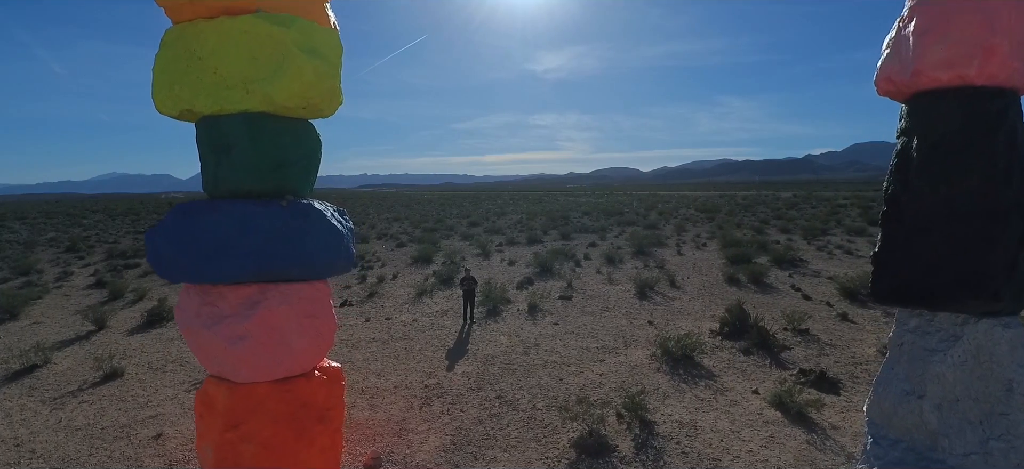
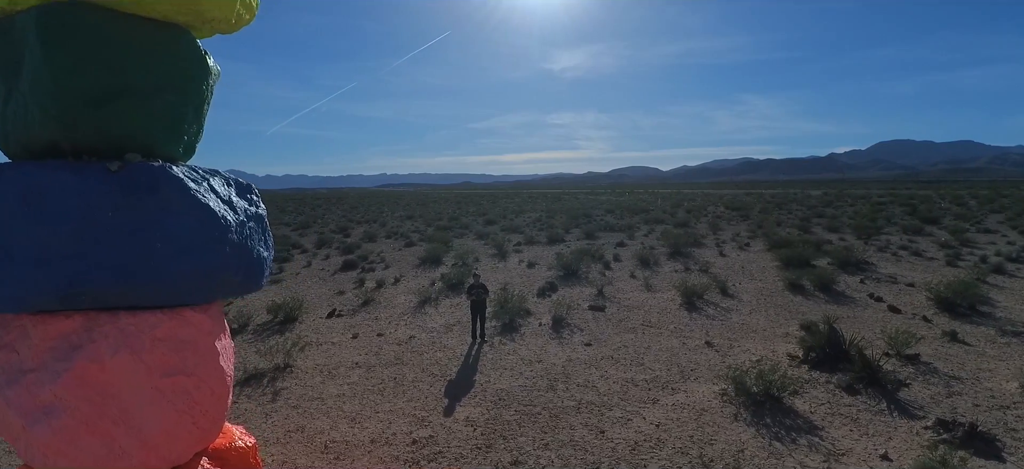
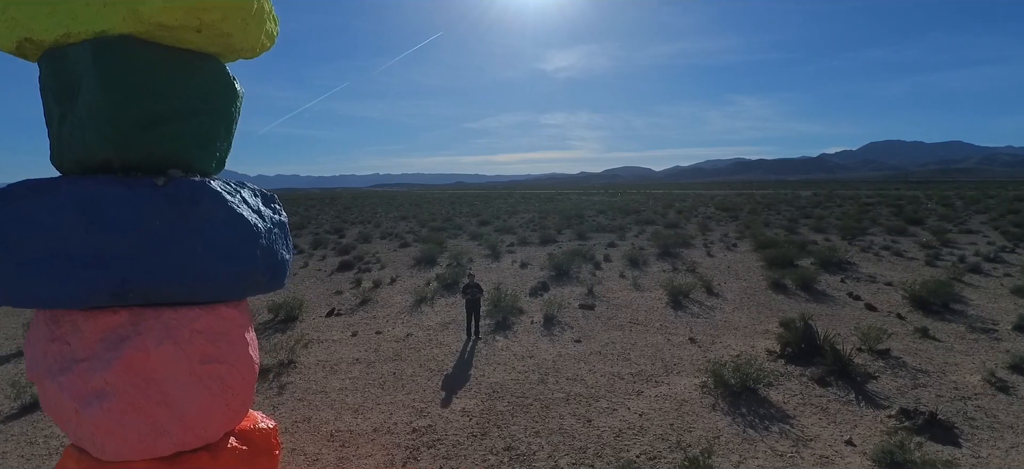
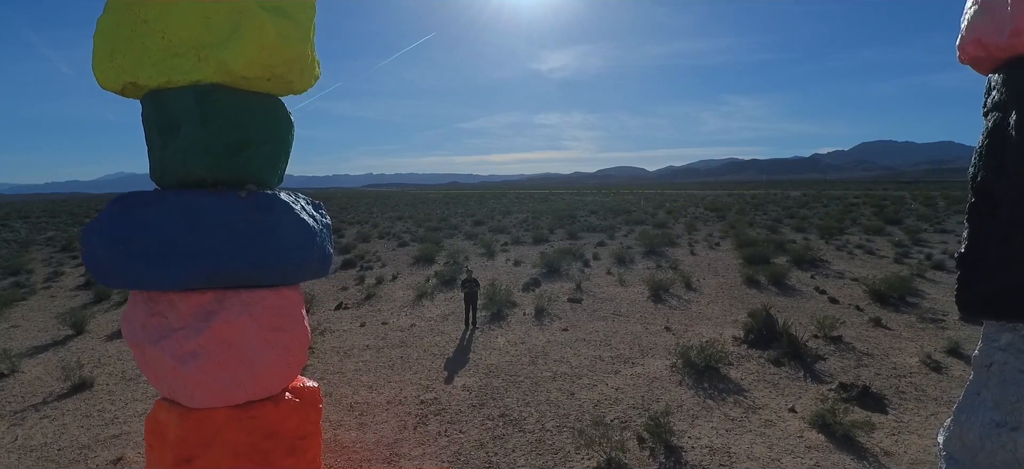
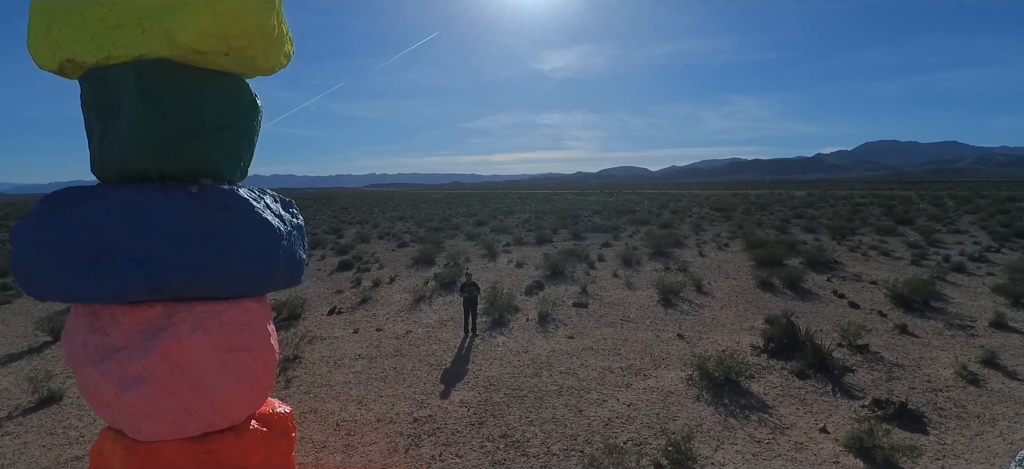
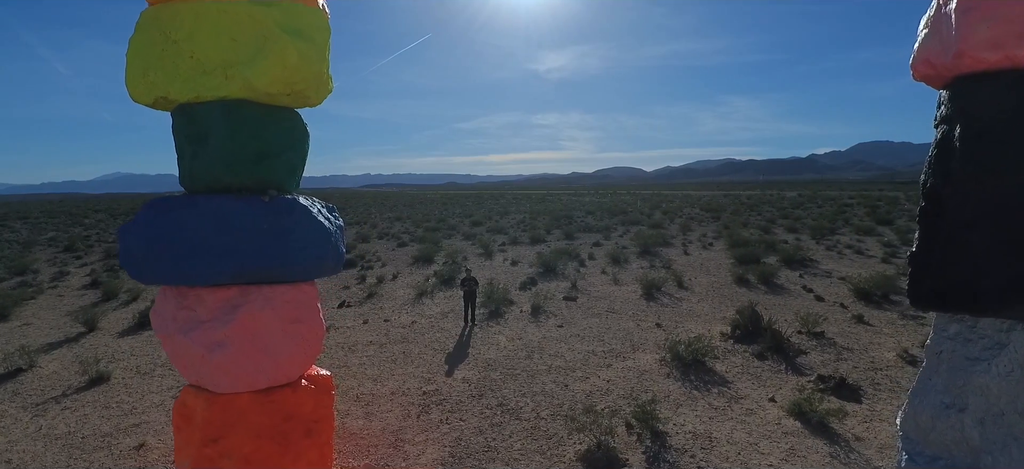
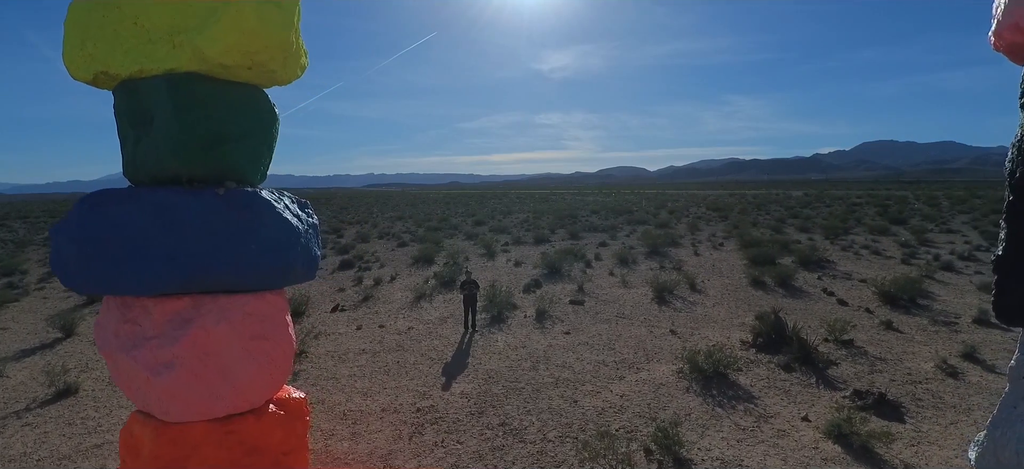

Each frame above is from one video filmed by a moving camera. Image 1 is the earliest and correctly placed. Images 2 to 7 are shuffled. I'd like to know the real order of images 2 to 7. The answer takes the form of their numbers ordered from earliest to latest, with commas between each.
6, 4, 7, 5, 3, 2
